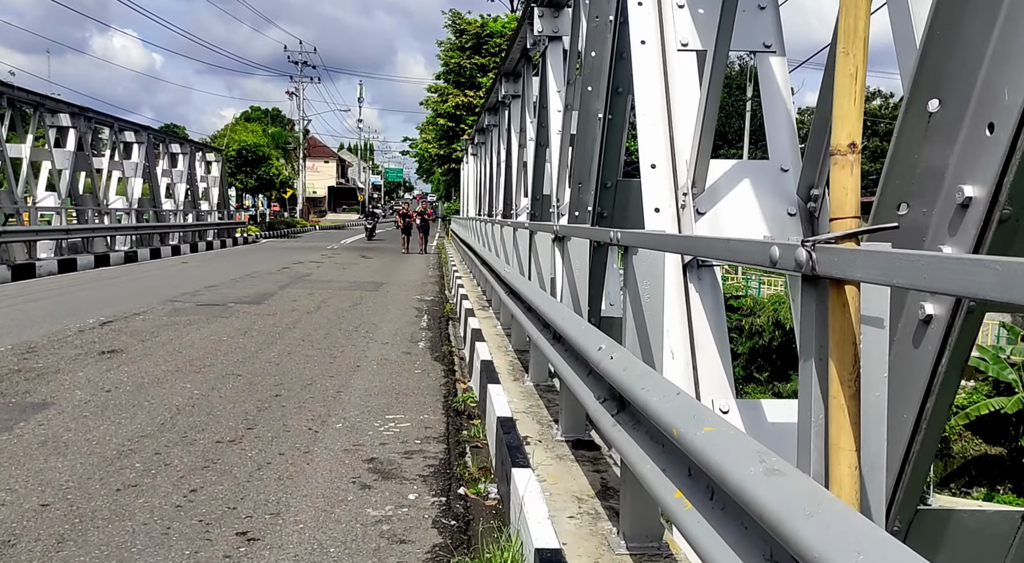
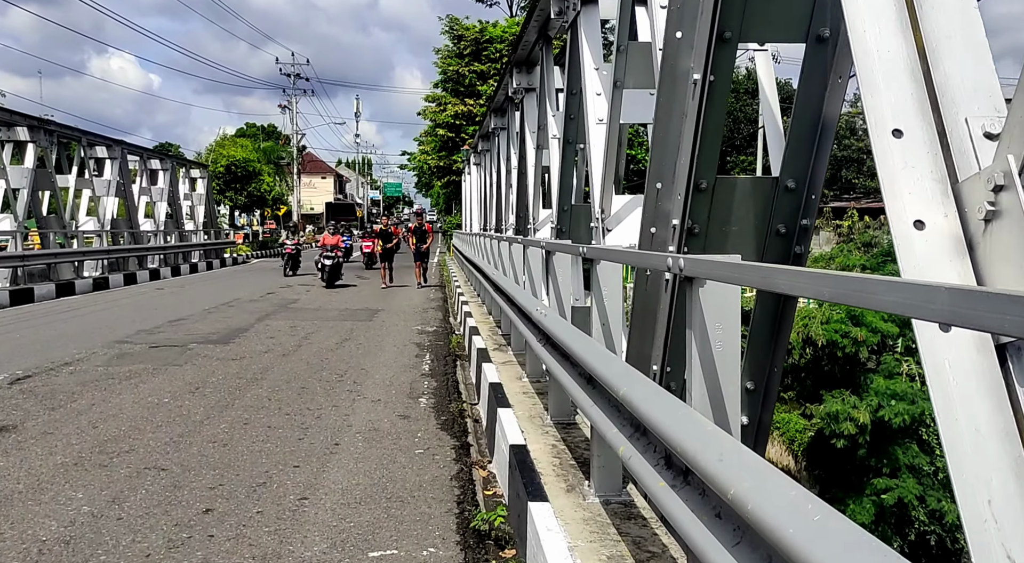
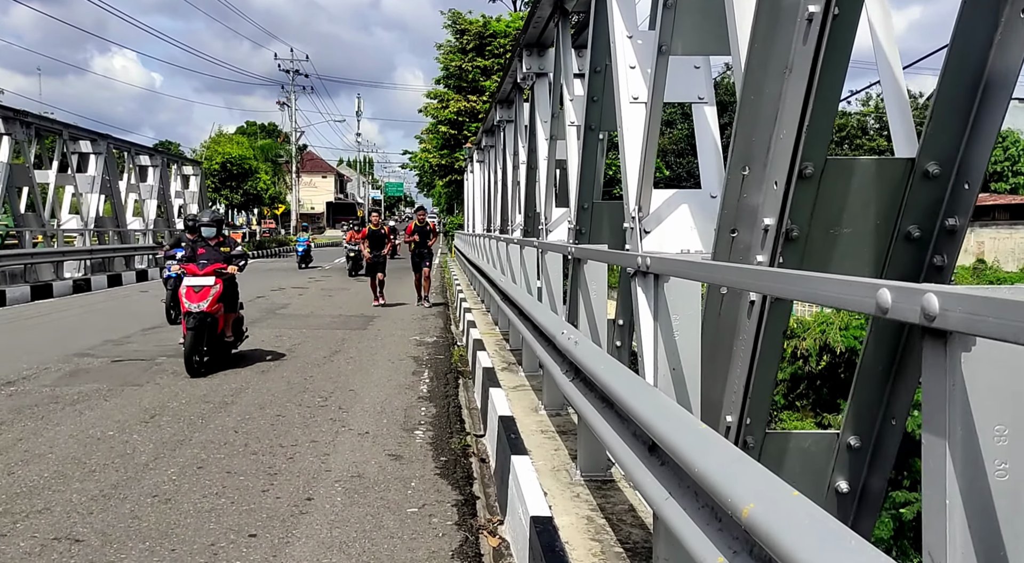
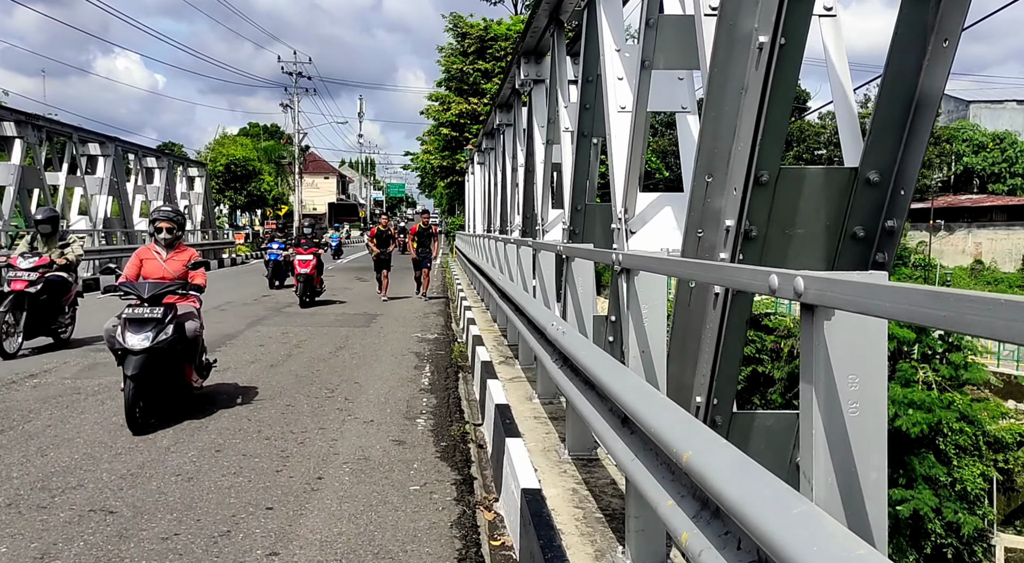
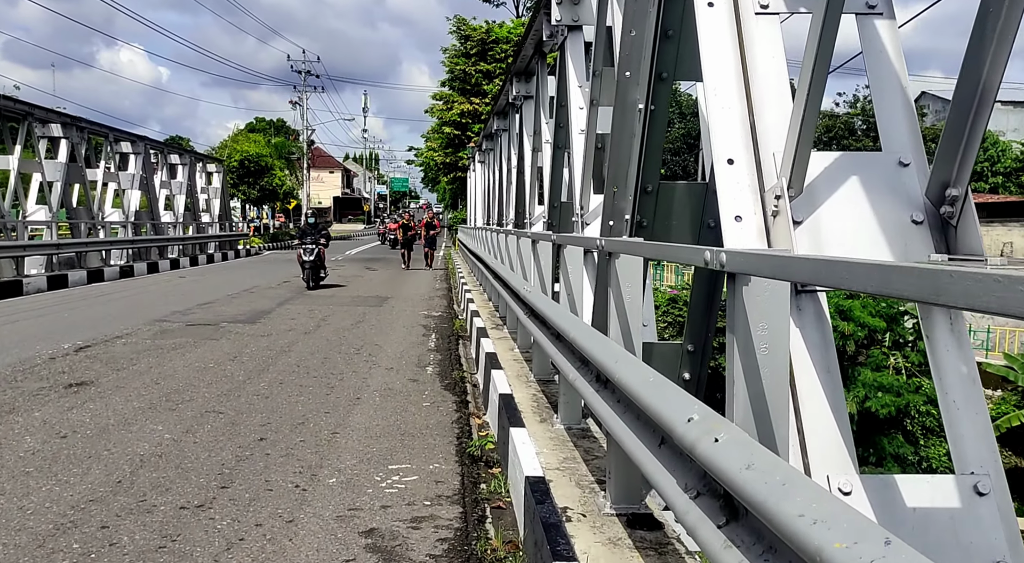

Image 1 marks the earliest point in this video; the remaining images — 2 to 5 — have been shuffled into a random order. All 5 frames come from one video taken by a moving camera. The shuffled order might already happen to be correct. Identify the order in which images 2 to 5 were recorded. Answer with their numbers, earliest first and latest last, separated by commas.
5, 2, 4, 3
